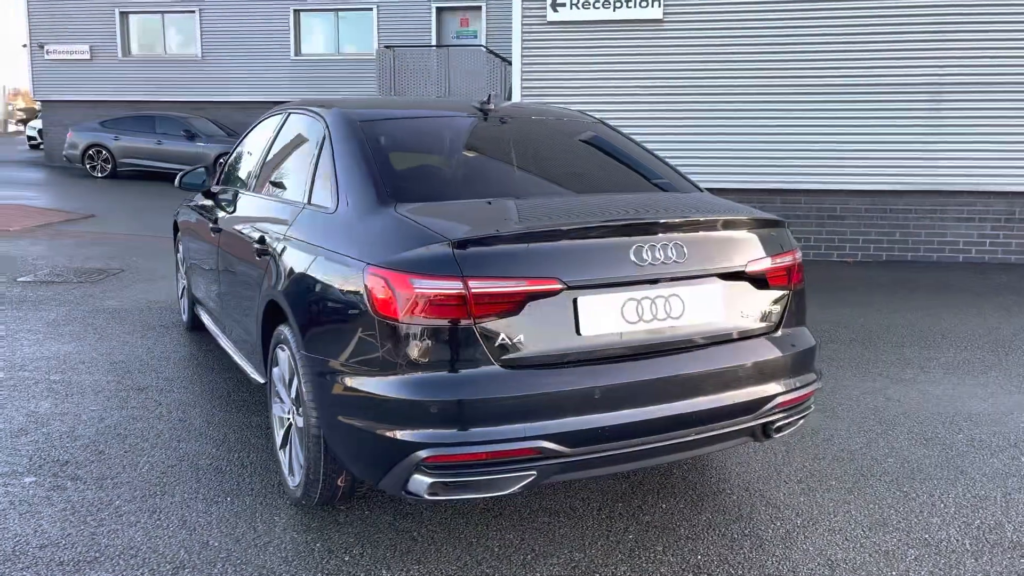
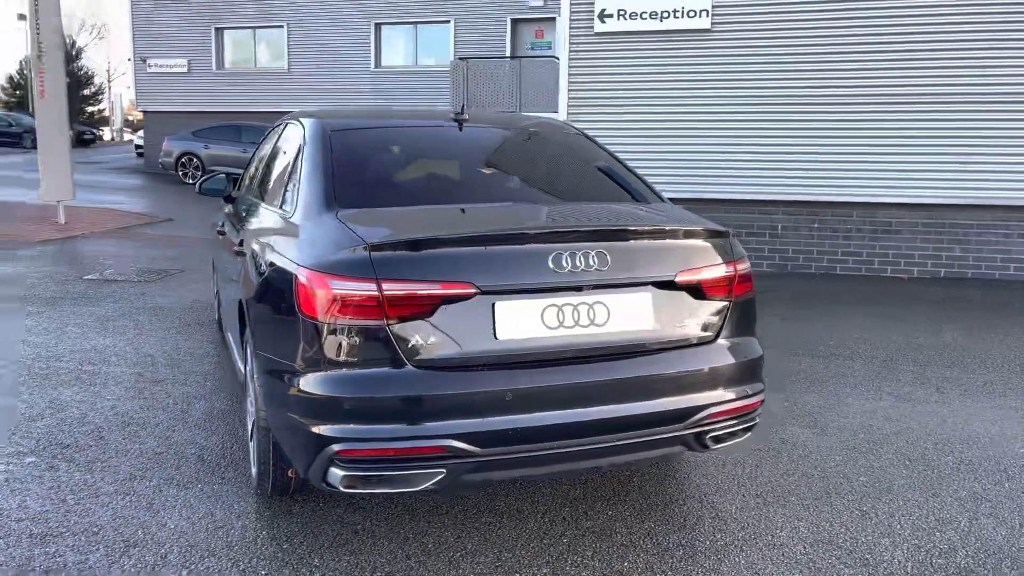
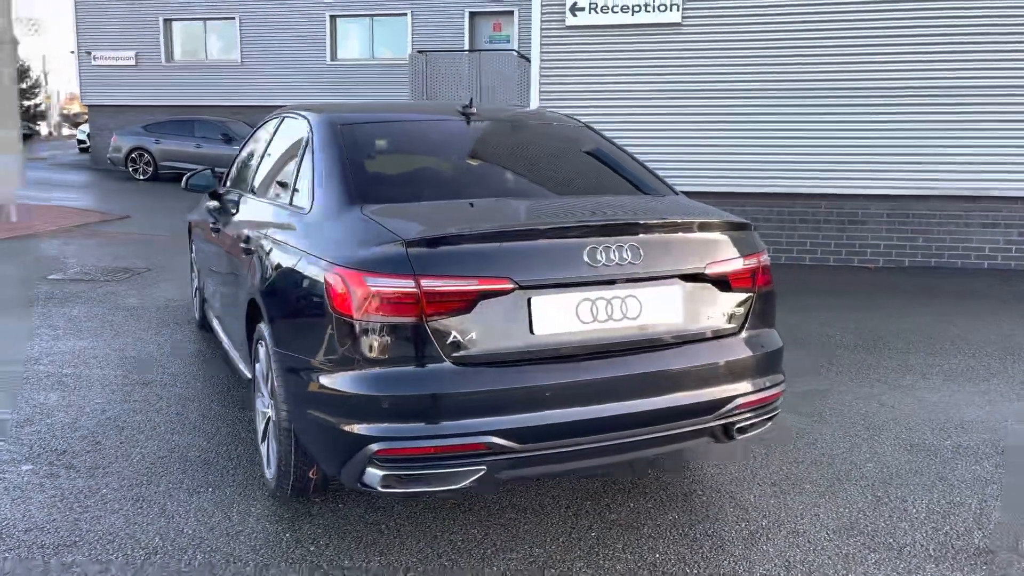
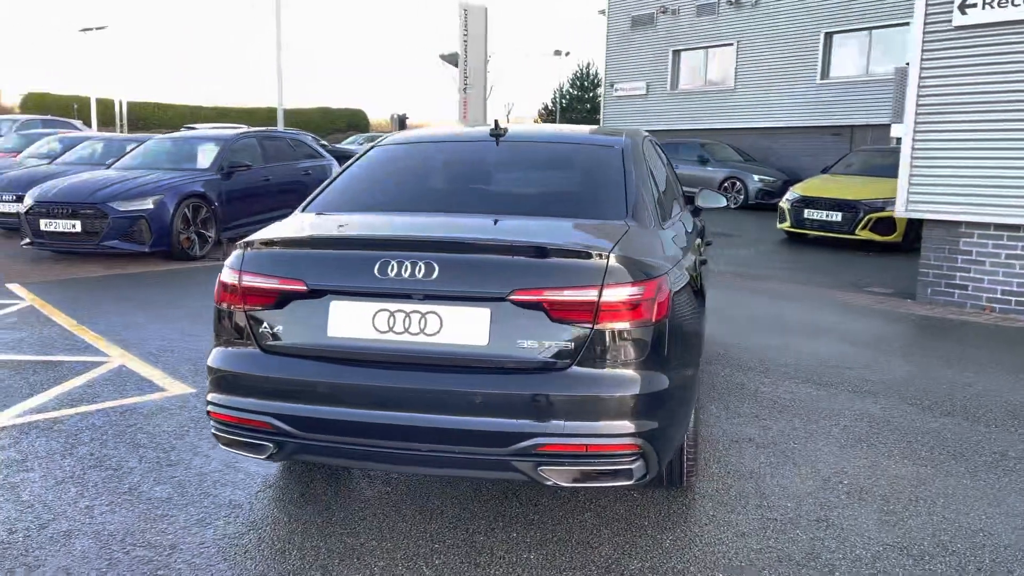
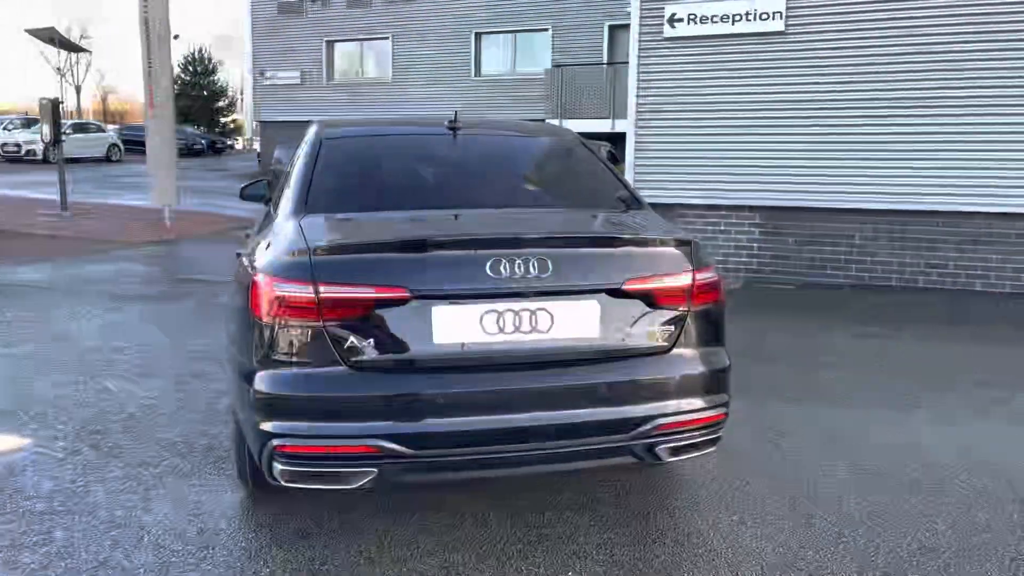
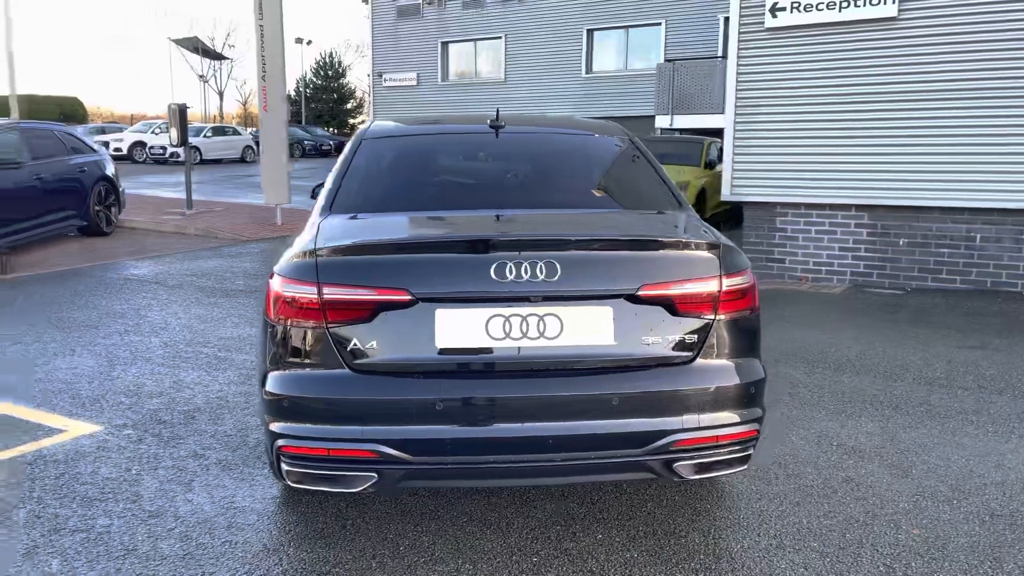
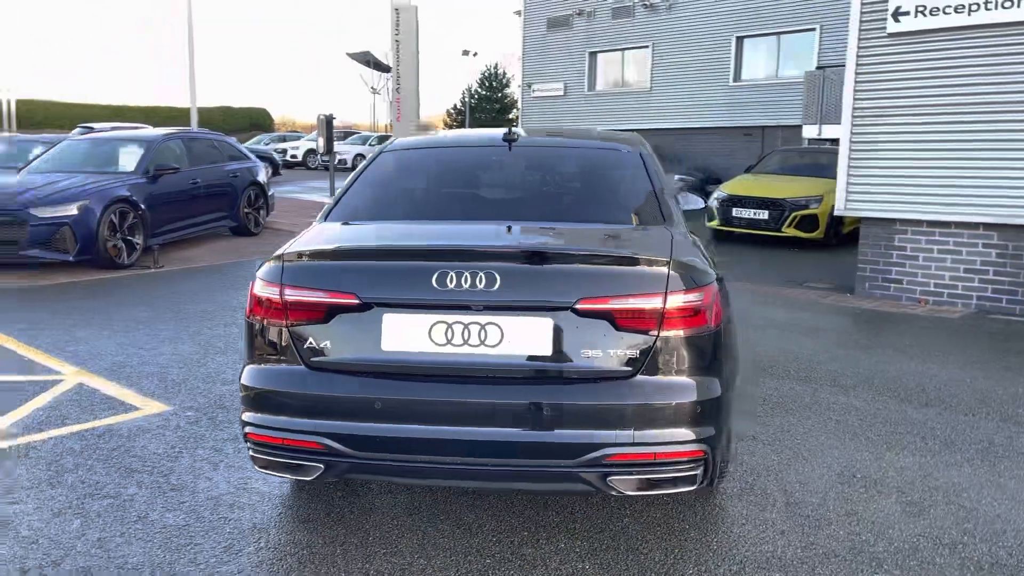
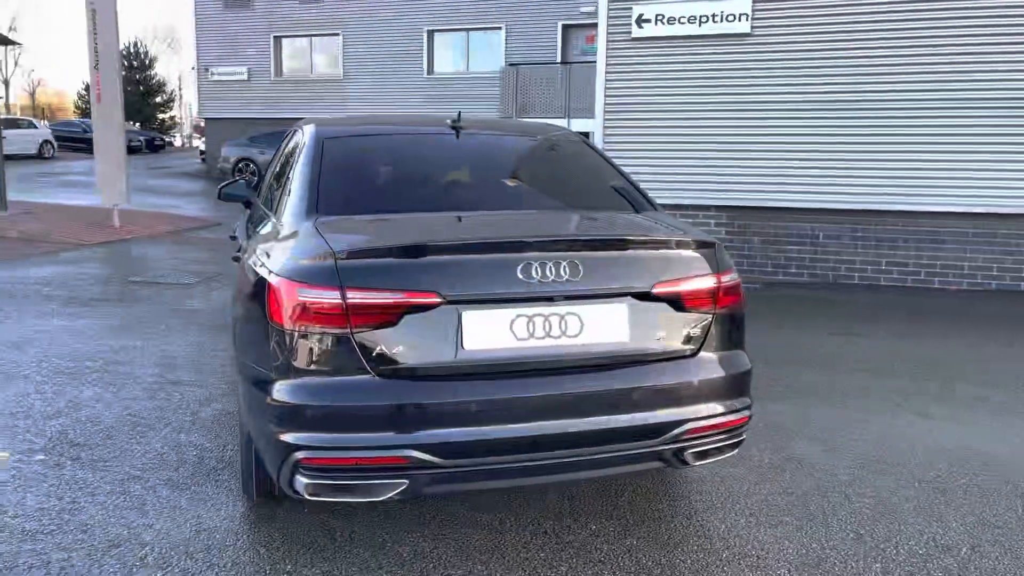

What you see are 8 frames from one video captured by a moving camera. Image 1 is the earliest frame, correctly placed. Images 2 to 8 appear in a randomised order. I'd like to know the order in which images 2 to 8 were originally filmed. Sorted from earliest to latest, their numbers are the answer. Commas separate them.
3, 2, 8, 5, 6, 7, 4
